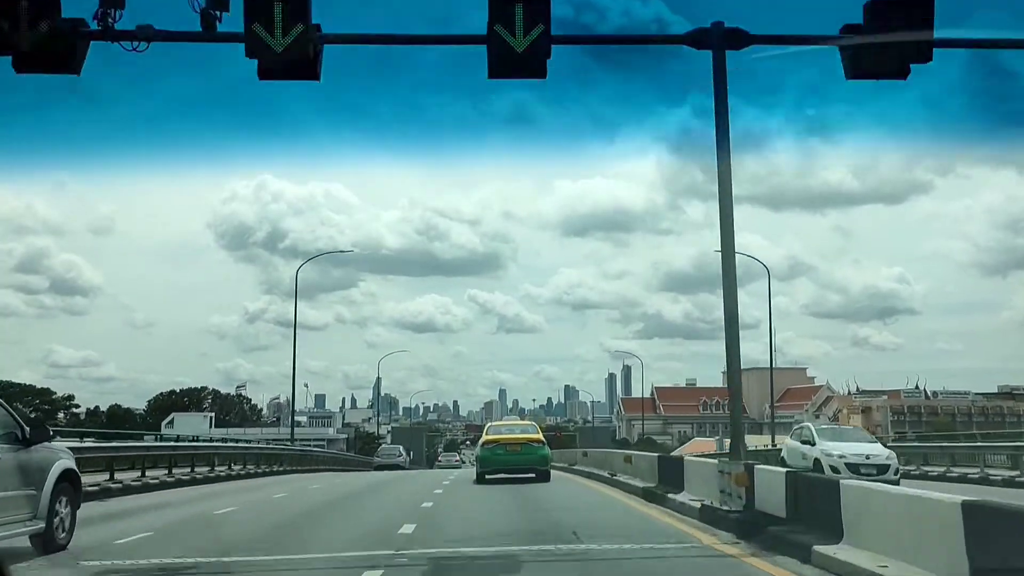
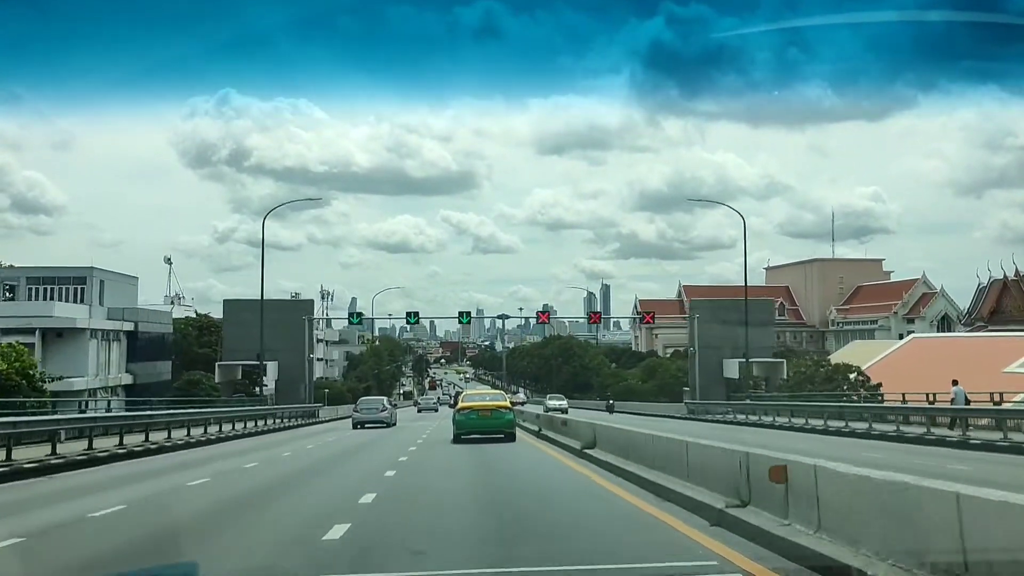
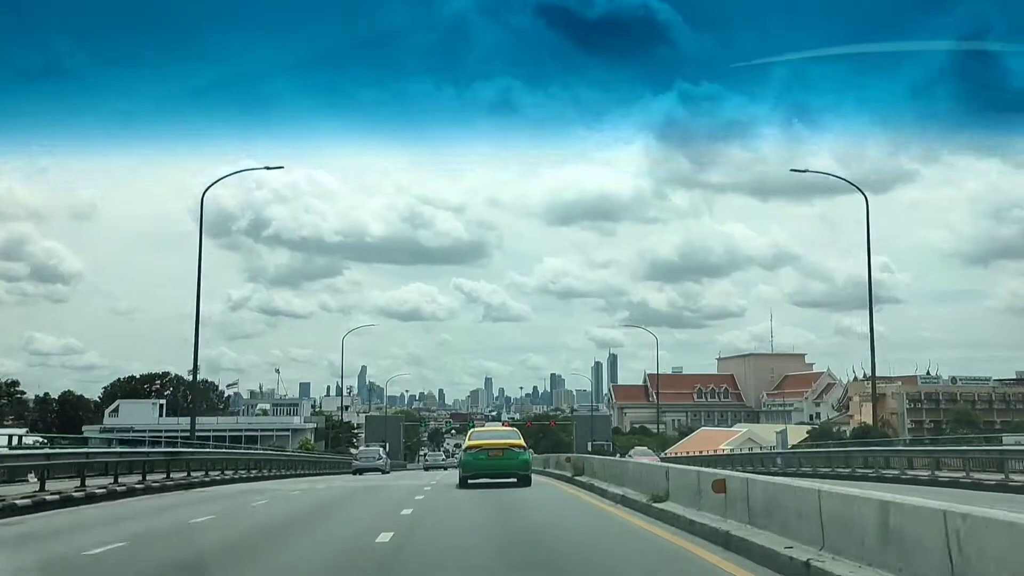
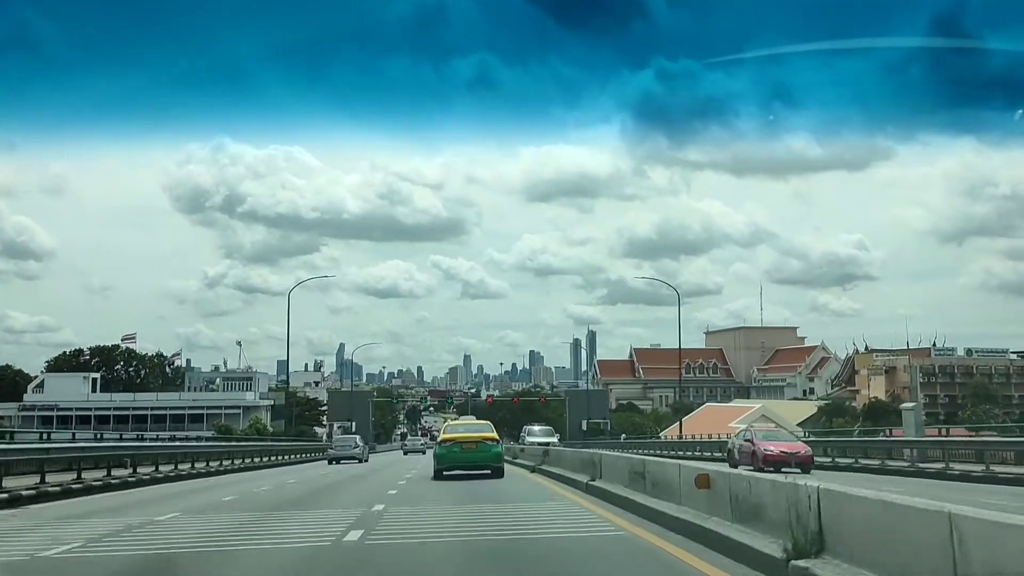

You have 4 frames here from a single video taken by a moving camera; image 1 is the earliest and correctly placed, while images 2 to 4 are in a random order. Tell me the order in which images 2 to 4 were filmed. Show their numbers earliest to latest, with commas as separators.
3, 4, 2
